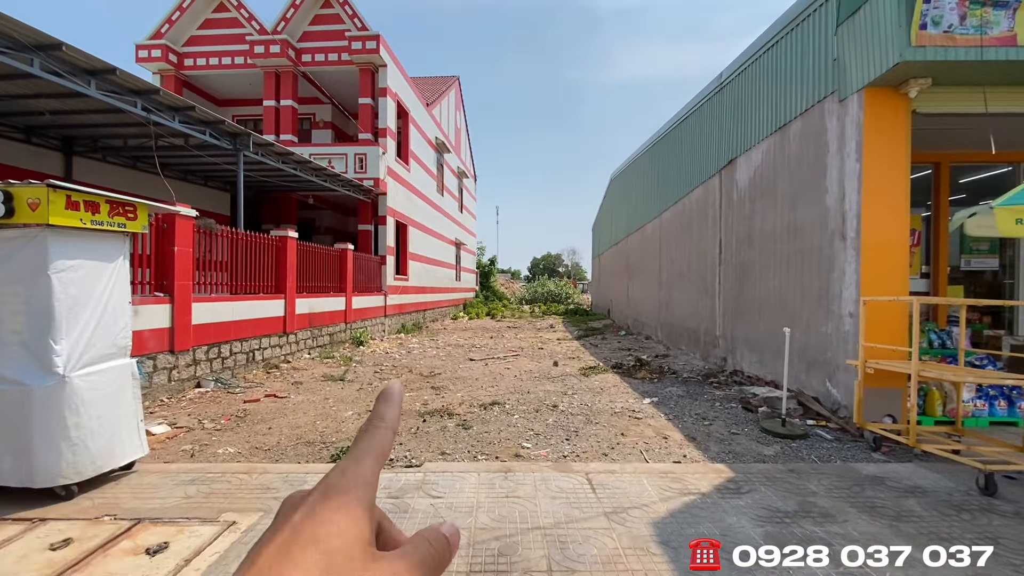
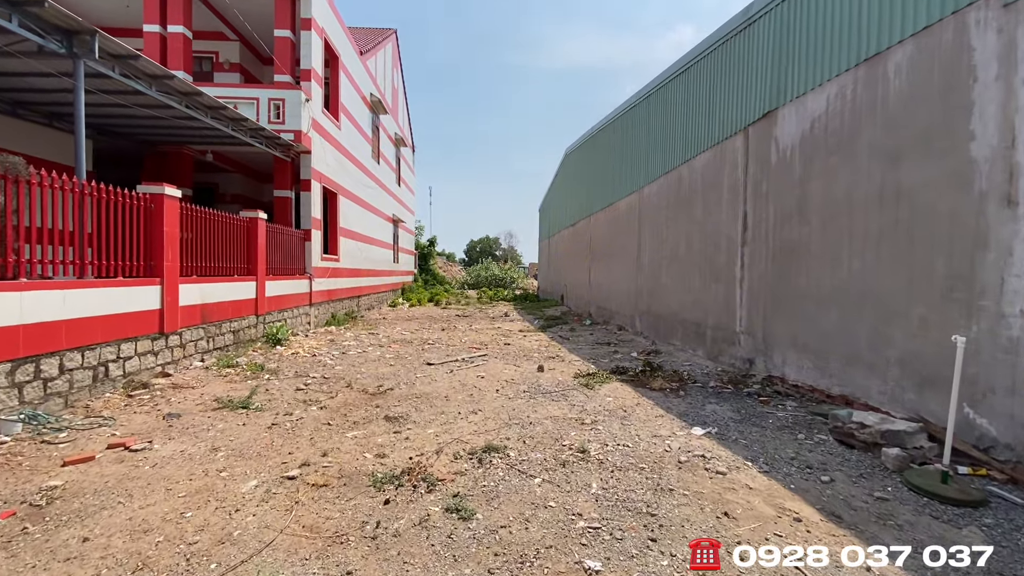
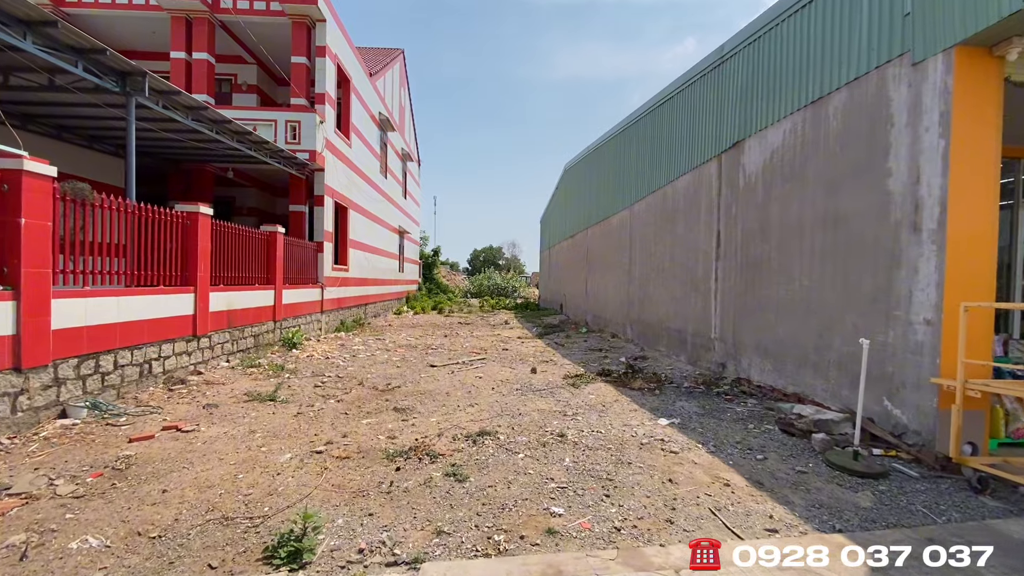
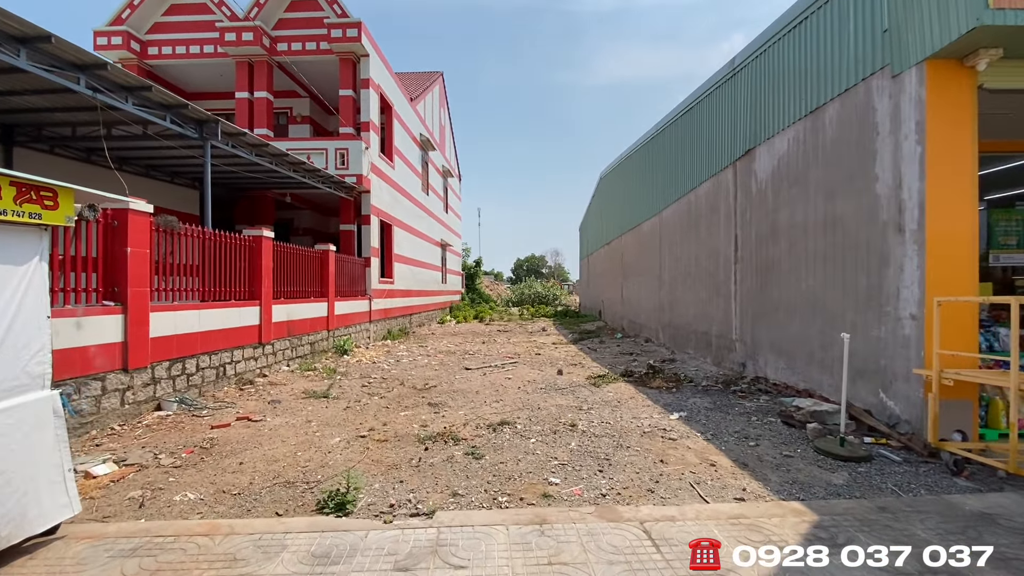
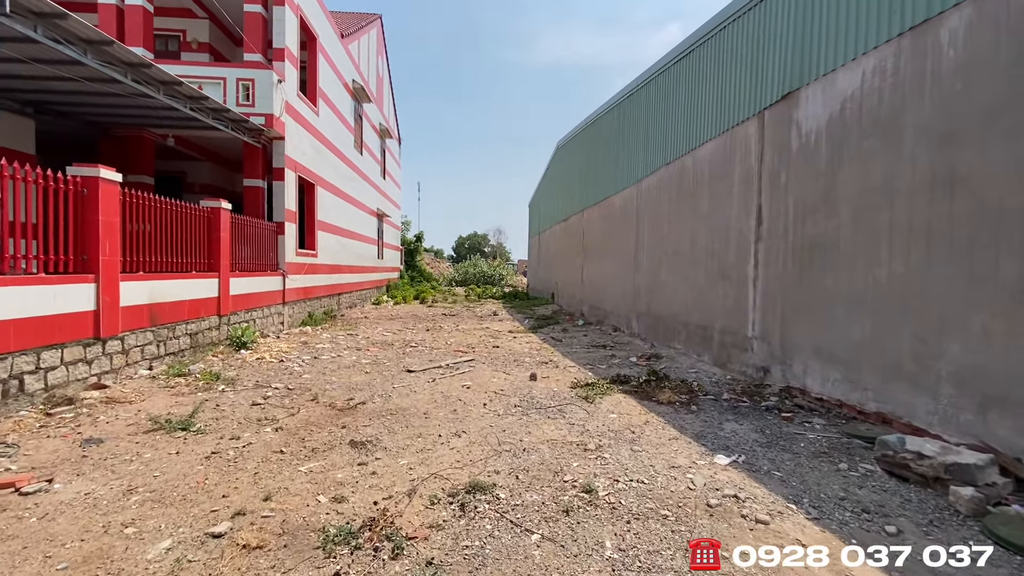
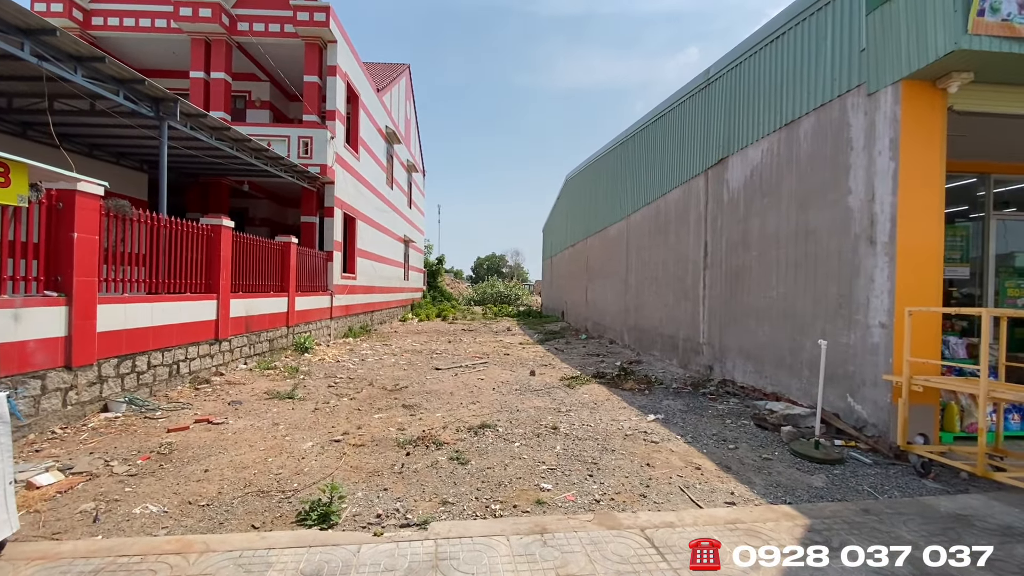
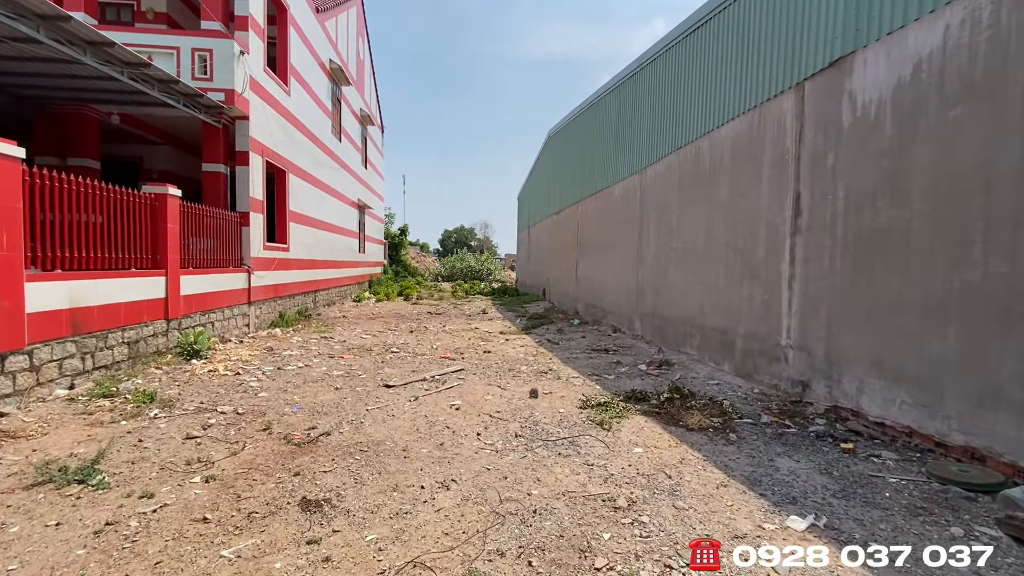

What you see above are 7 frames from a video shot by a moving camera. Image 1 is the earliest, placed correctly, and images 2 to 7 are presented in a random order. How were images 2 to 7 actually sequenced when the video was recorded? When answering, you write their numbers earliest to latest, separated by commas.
4, 6, 3, 2, 5, 7
